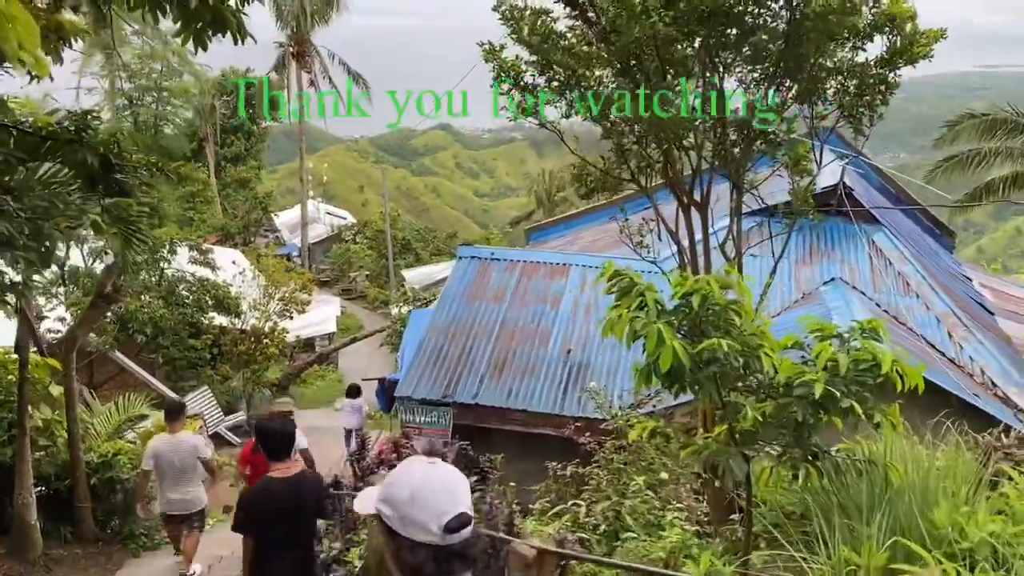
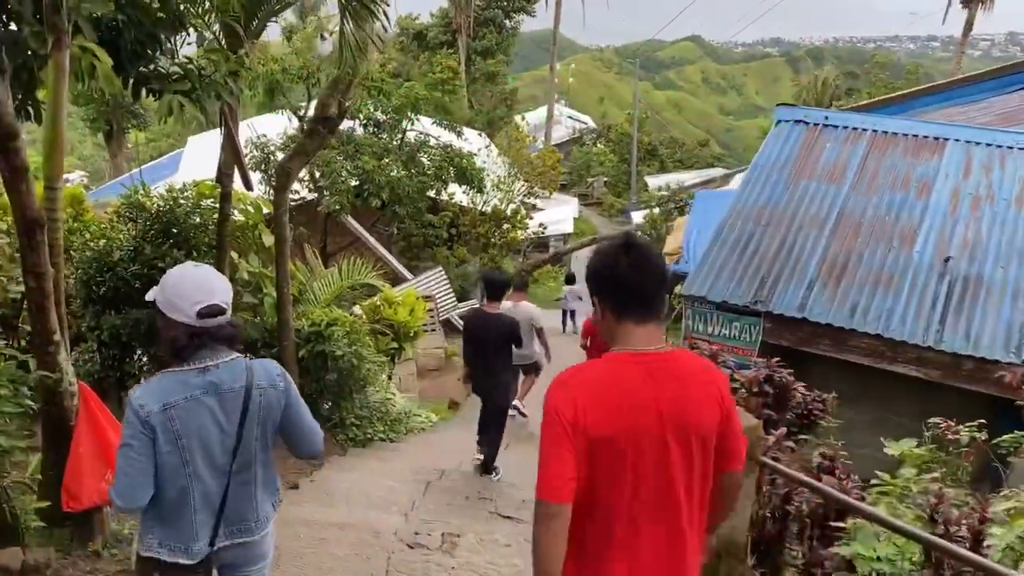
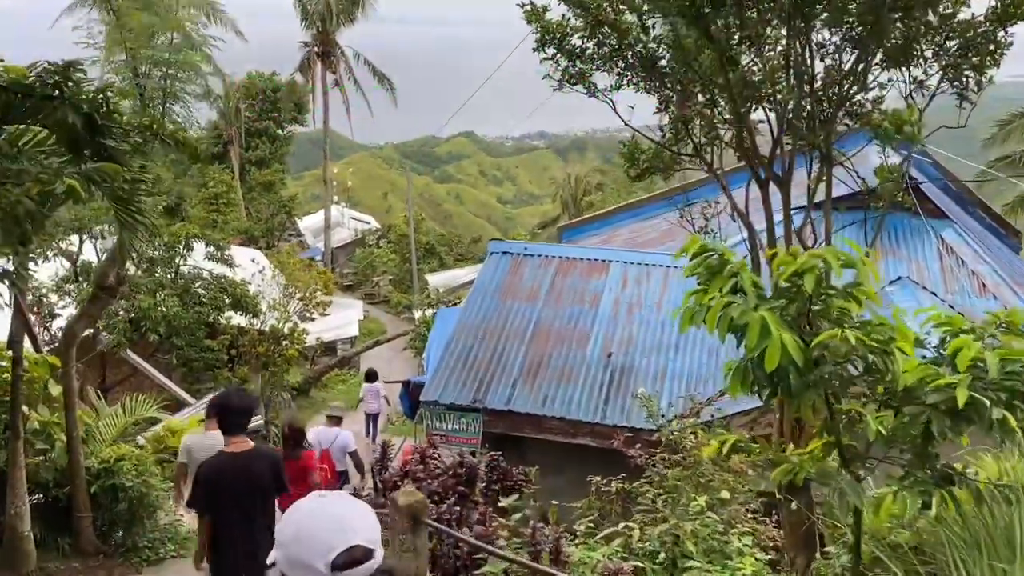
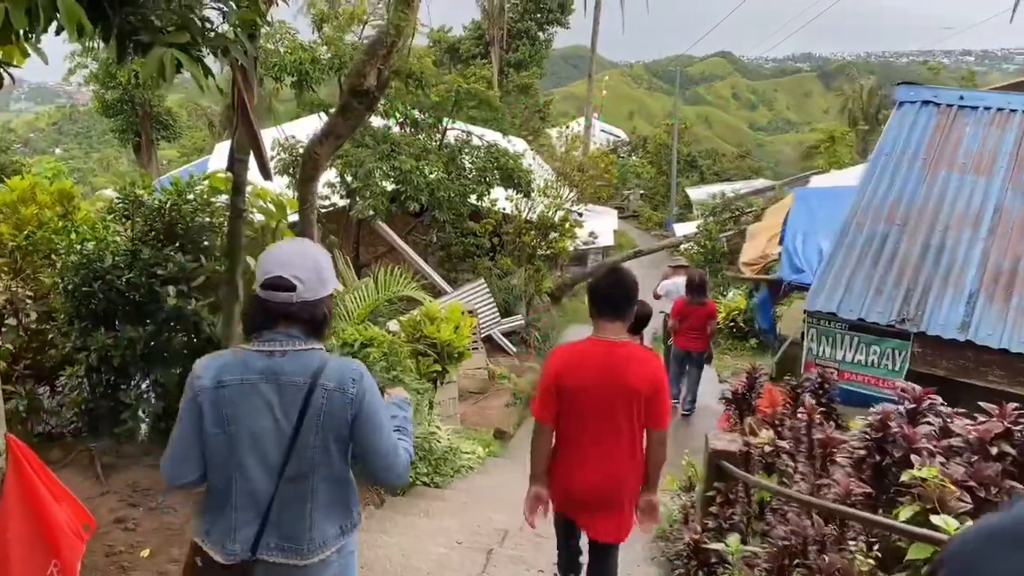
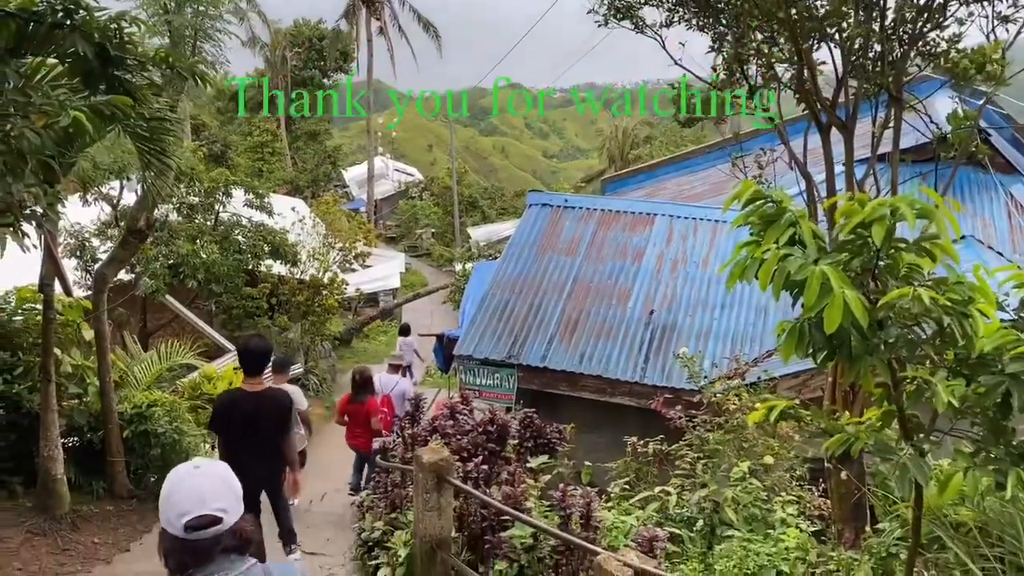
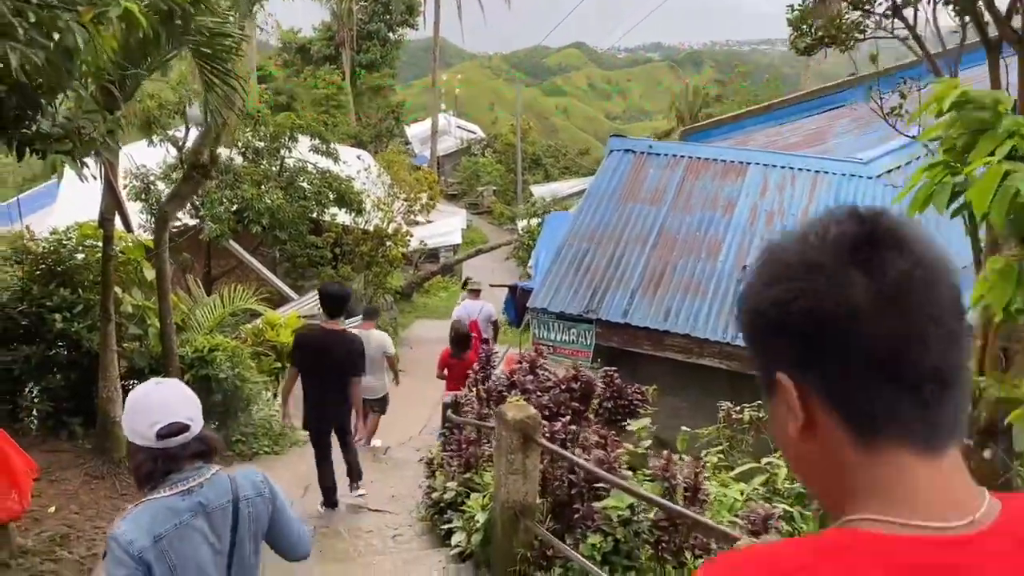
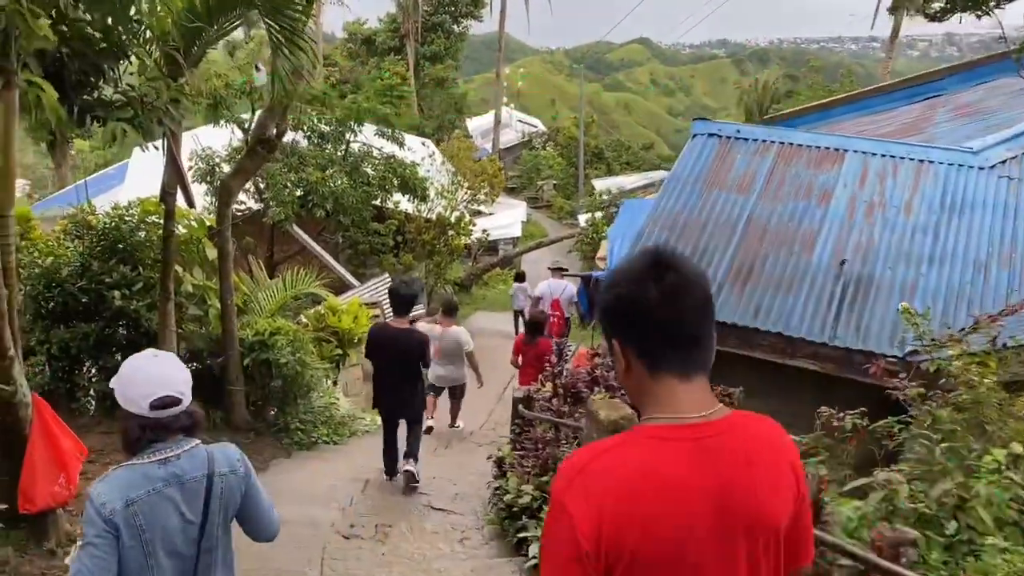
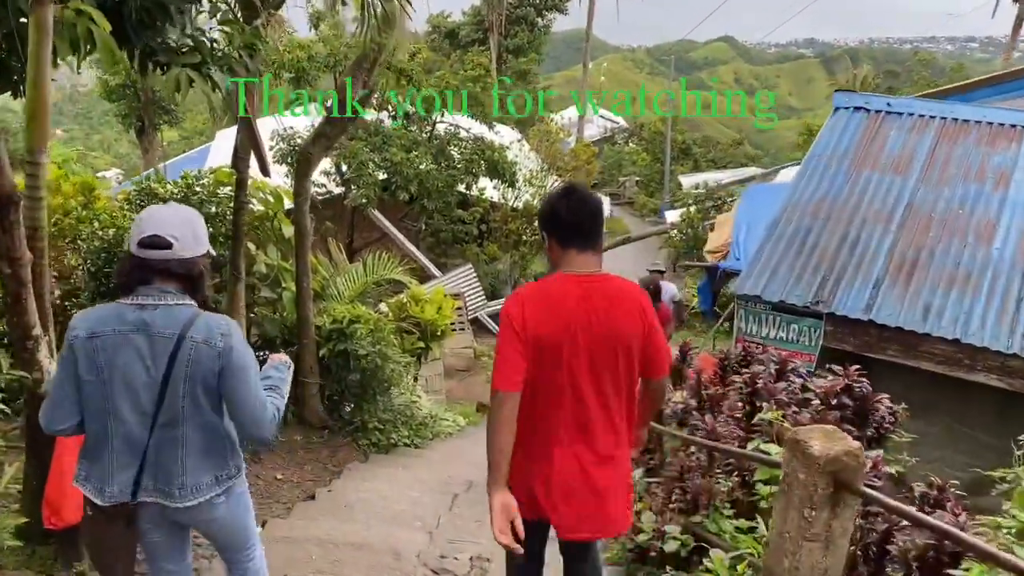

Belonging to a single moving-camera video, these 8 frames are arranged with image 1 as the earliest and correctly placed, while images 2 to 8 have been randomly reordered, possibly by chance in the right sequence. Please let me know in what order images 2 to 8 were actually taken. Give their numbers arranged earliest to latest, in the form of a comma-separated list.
3, 5, 6, 7, 2, 8, 4
